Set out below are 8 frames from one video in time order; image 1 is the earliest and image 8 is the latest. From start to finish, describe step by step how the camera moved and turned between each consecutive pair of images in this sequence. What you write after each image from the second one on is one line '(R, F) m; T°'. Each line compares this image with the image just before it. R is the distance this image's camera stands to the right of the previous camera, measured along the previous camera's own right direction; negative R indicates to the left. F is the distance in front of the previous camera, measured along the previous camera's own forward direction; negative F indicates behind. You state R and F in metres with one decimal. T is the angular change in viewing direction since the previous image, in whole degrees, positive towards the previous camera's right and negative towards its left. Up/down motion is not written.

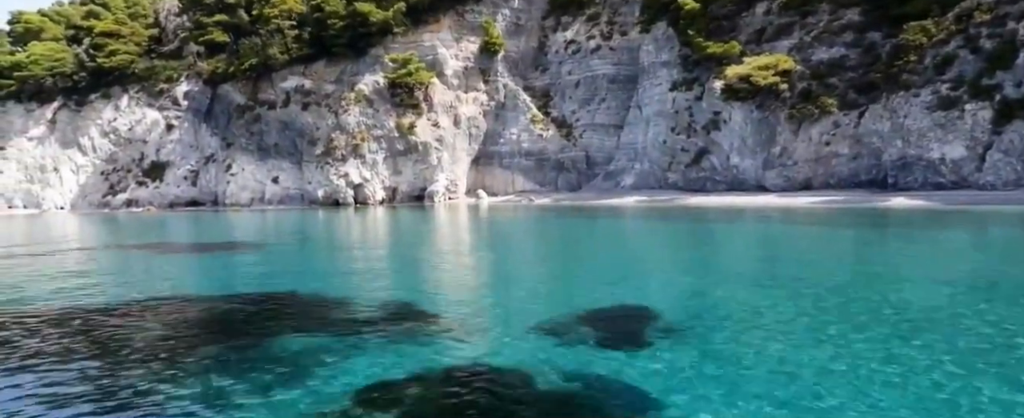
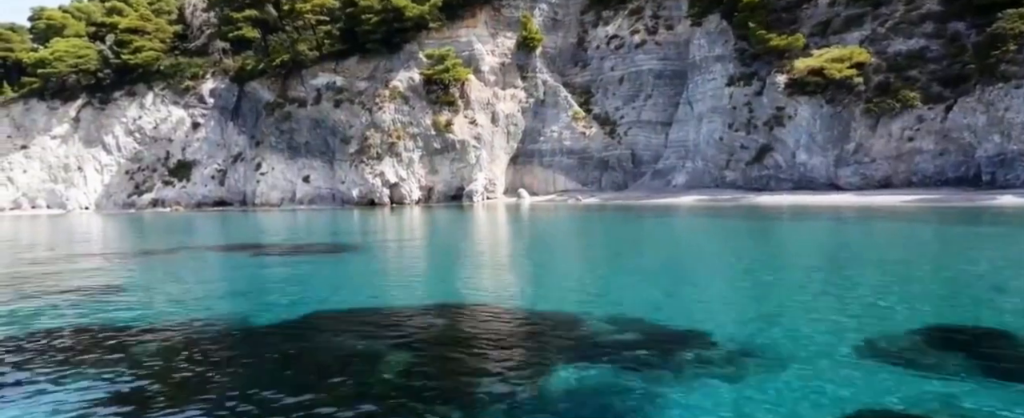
(-2.2, +1.3) m; 0°
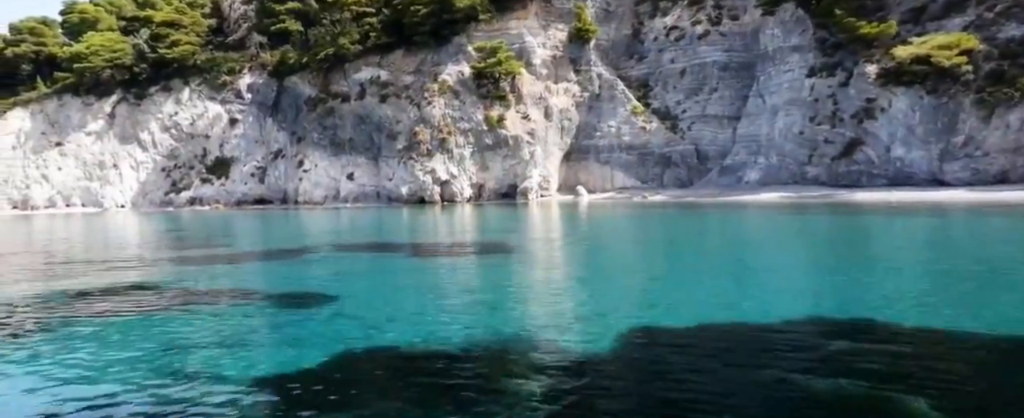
(-2.7, +1.6) m; -1°
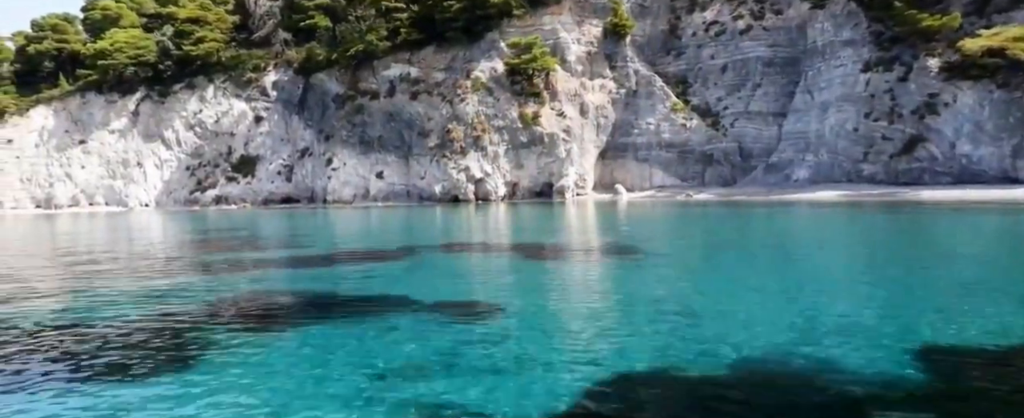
(-1.7, +0.9) m; 0°
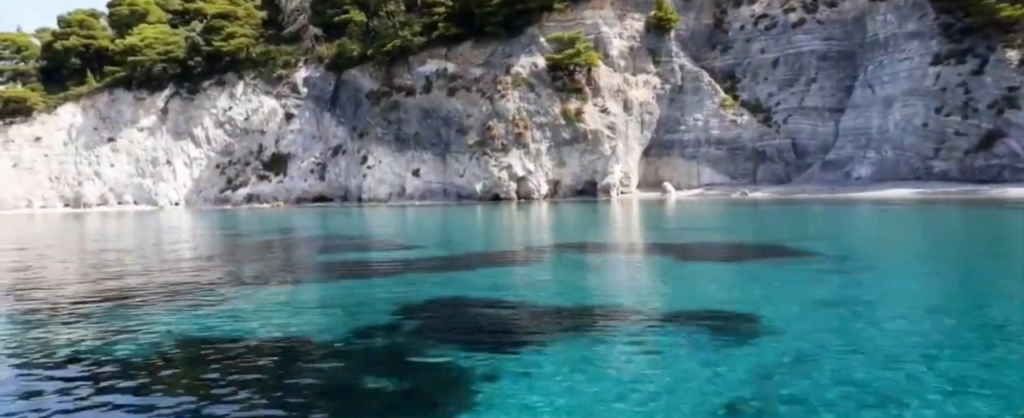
(-2.0, +1.1) m; 0°
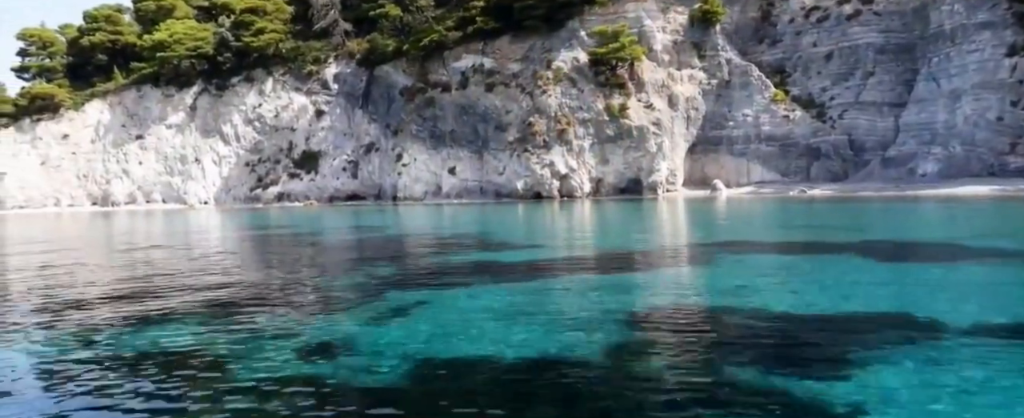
(-1.9, +1.2) m; -1°
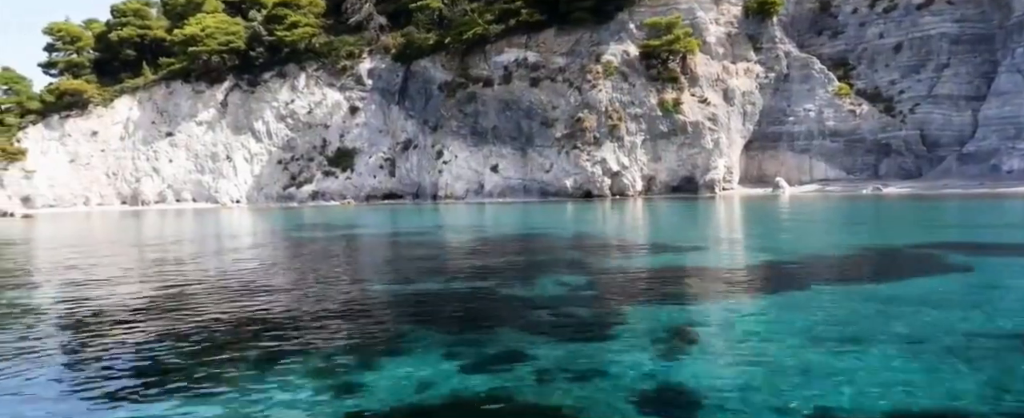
(-2.1, +1.7) m; -1°
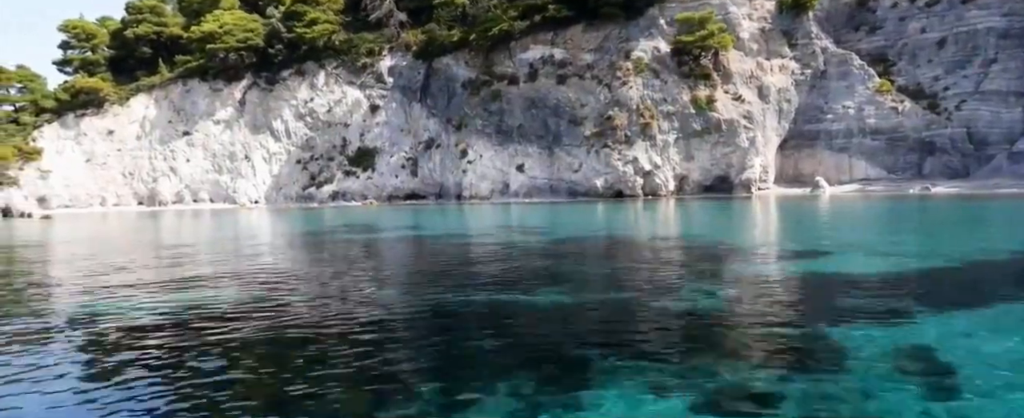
(-1.2, +1.1) m; 0°
